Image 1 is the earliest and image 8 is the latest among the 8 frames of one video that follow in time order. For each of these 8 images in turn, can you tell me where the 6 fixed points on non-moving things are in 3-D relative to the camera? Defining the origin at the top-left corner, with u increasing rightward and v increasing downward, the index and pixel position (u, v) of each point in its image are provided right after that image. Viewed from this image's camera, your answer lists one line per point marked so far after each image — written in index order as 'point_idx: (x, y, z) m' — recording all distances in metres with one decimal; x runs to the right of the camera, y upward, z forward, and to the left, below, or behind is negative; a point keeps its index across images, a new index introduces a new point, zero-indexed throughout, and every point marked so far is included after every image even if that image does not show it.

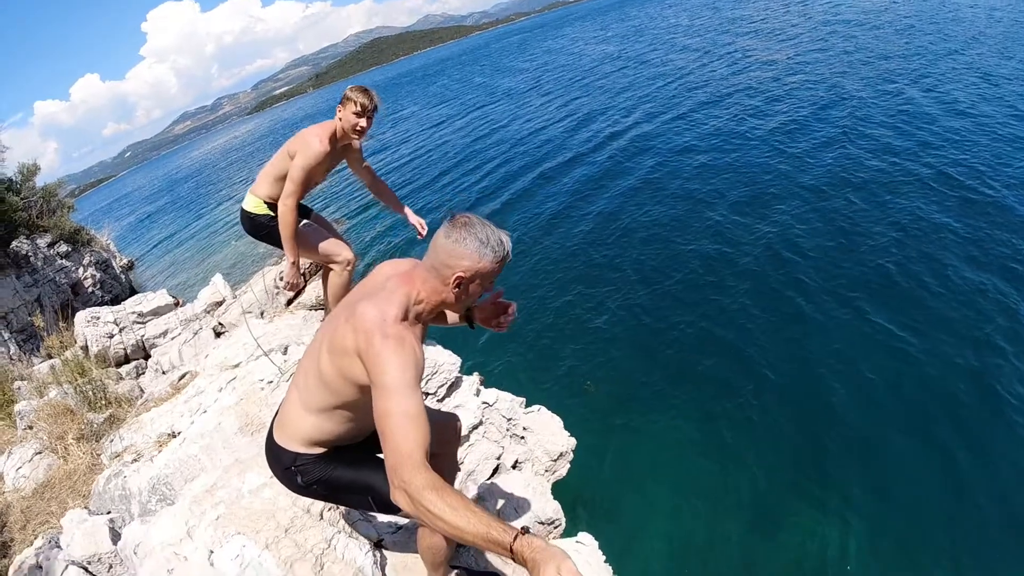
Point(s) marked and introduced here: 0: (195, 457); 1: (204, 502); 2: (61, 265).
0: (-2.1, -1.1, +5.8) m
1: (-1.8, -1.2, +4.9) m
2: (-10.3, +0.5, +19.7) m
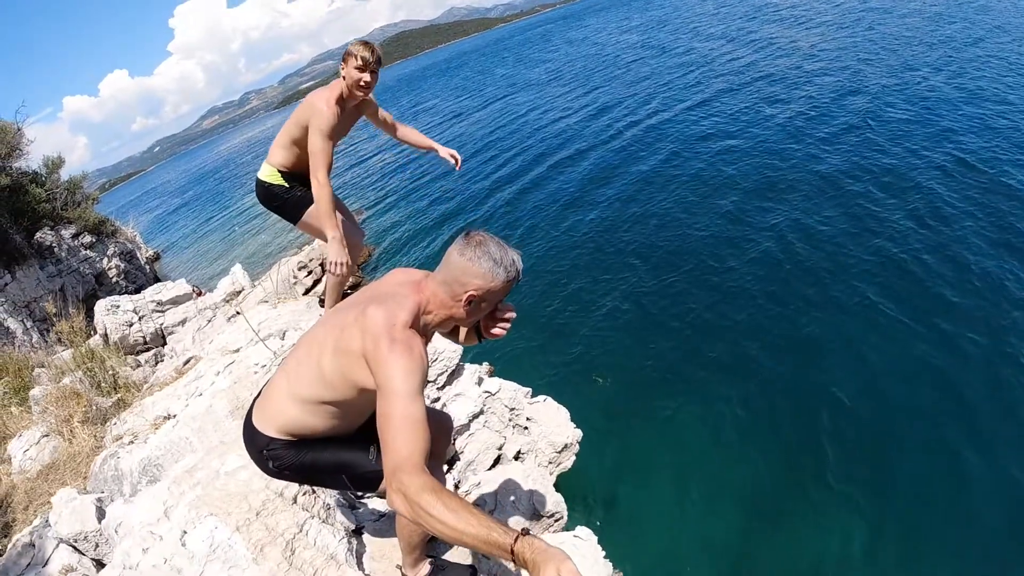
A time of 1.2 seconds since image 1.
0: (-2.2, -1.0, +5.8) m
1: (-1.9, -1.1, +4.9) m
2: (-9.9, +0.7, +20.0) m
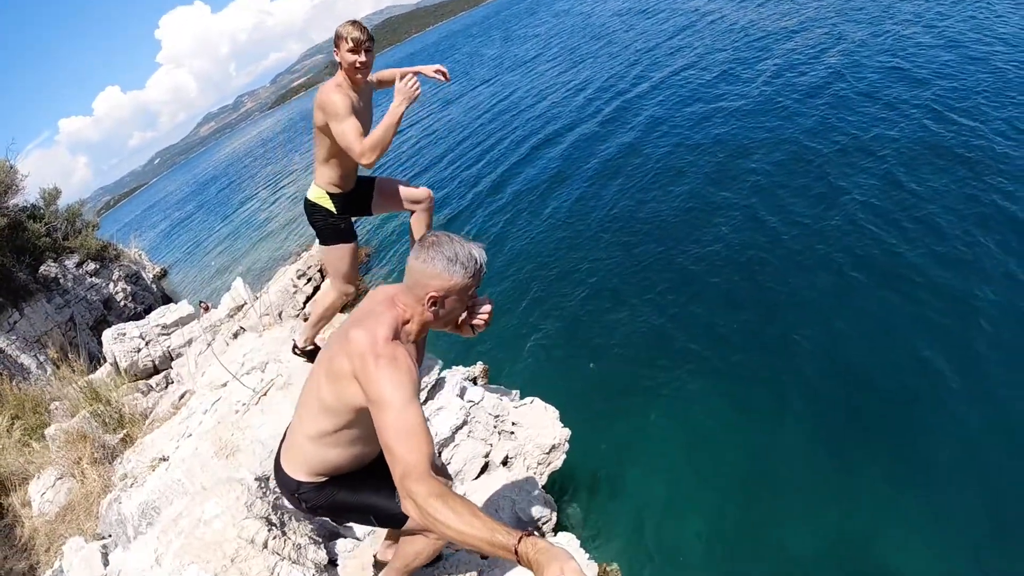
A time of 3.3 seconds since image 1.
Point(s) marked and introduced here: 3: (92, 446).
0: (-2.5, -1.4, +6.4) m
1: (-2.1, -1.5, +5.4) m
2: (-10.0, +0.1, +20.6) m
3: (-4.2, -1.6, +8.8) m
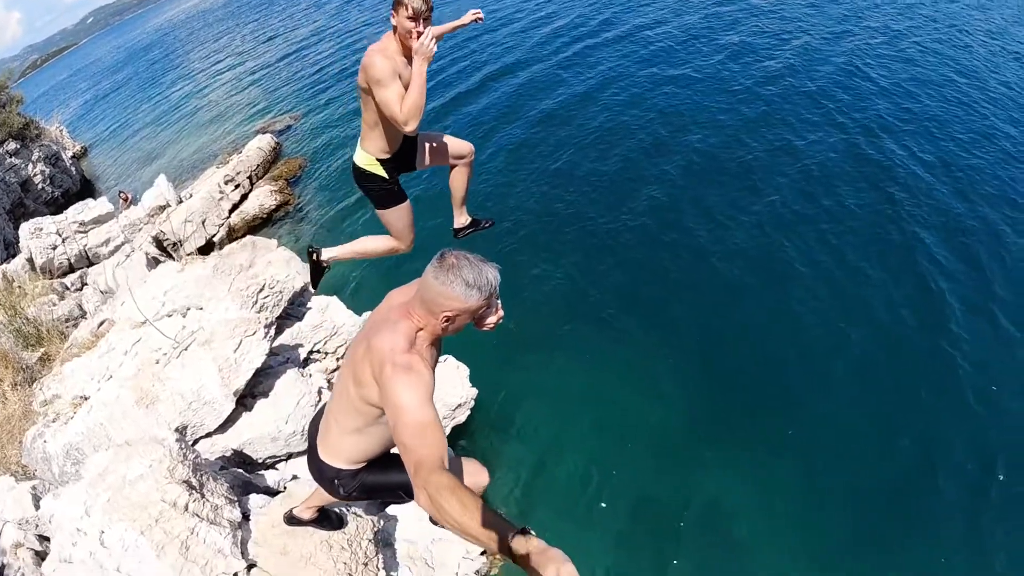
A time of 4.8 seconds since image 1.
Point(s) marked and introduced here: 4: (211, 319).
0: (-3.2, -1.1, +7.0) m
1: (-2.9, -1.4, +6.1) m
2: (-11.5, +2.9, +20.4) m
3: (-5.2, -0.8, +9.2) m
4: (-2.7, -0.3, +7.8) m
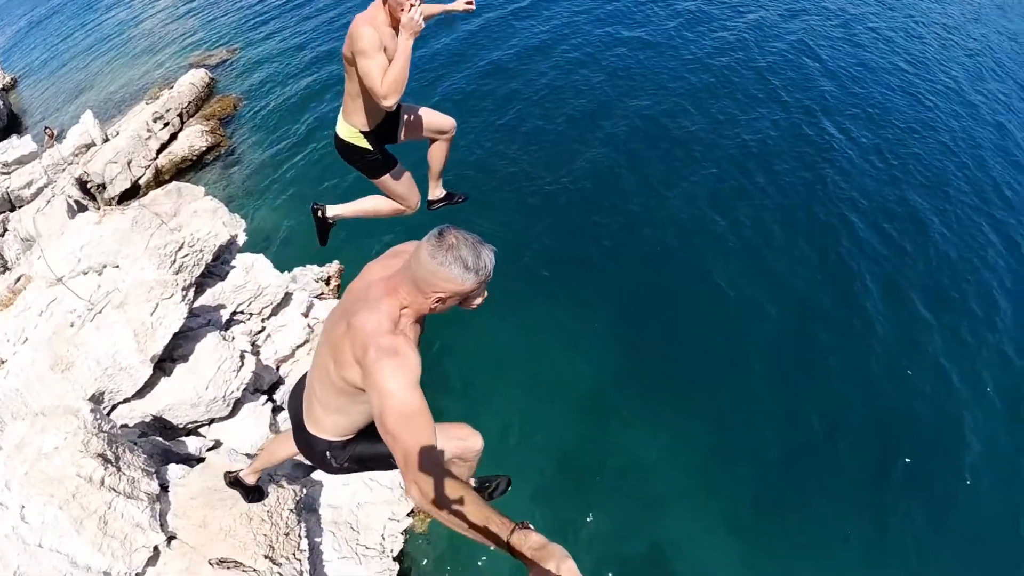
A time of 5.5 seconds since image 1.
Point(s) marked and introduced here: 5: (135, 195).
0: (-3.9, -0.9, +6.8) m
1: (-3.5, -1.2, +6.0) m
2: (-12.8, +4.3, +19.4) m
3: (-5.9, -0.4, +9.0) m
4: (-3.4, 0.0, +7.6) m
5: (-6.4, +1.6, +14.8) m
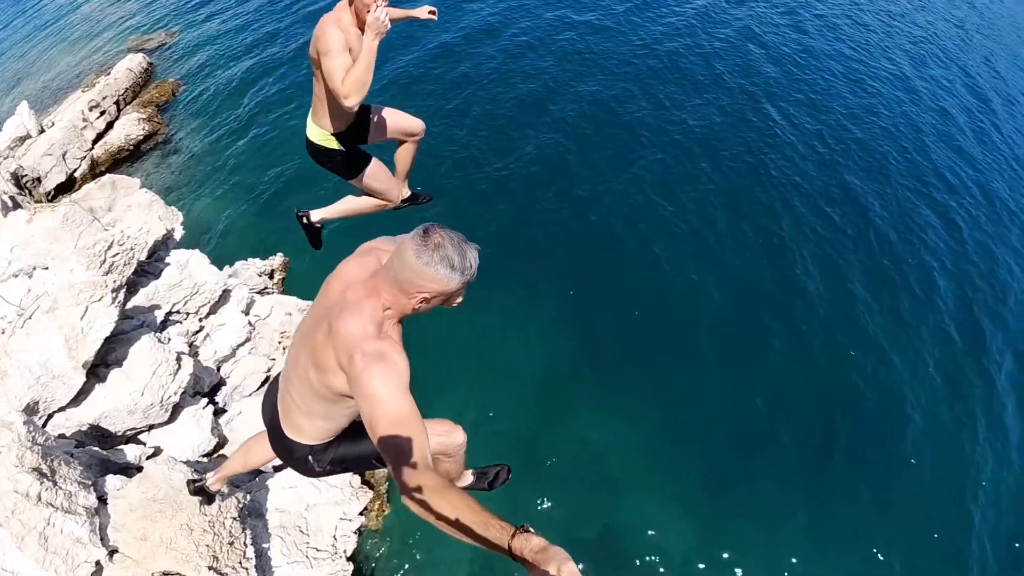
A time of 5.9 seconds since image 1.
0: (-4.2, -0.9, +6.5) m
1: (-3.8, -1.3, +5.7) m
2: (-13.9, +4.1, +18.5) m
3: (-6.4, -0.5, +8.5) m
4: (-3.8, 0.0, +7.3) m
5: (-7.3, +1.6, +14.3) m
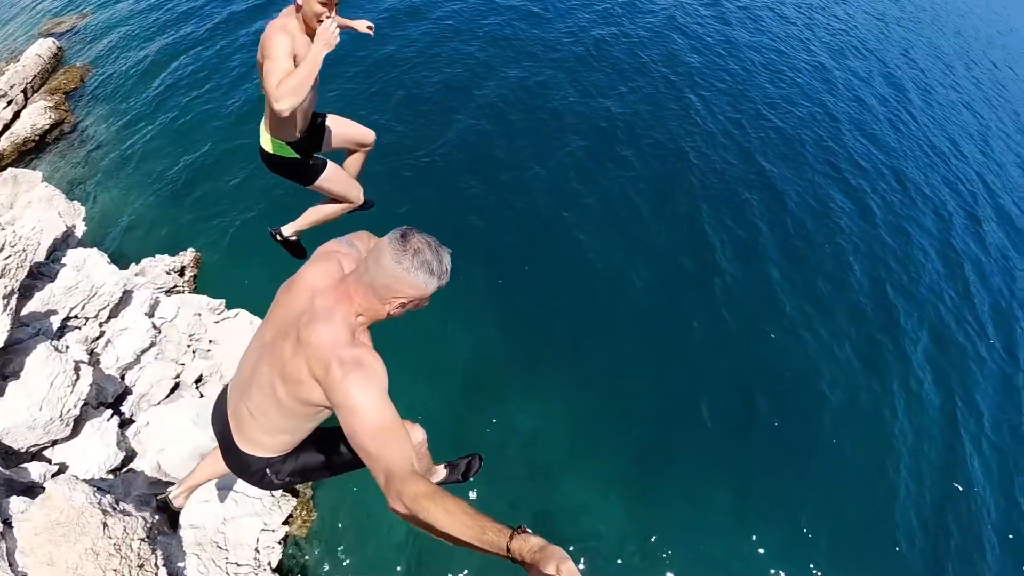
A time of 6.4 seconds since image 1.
0: (-4.7, -1.1, +5.9) m
1: (-4.2, -1.4, +5.1) m
2: (-15.4, +3.9, +17.1) m
3: (-7.1, -0.7, +7.8) m
4: (-4.4, -0.1, +6.7) m
5: (-8.4, +1.6, +13.4) m
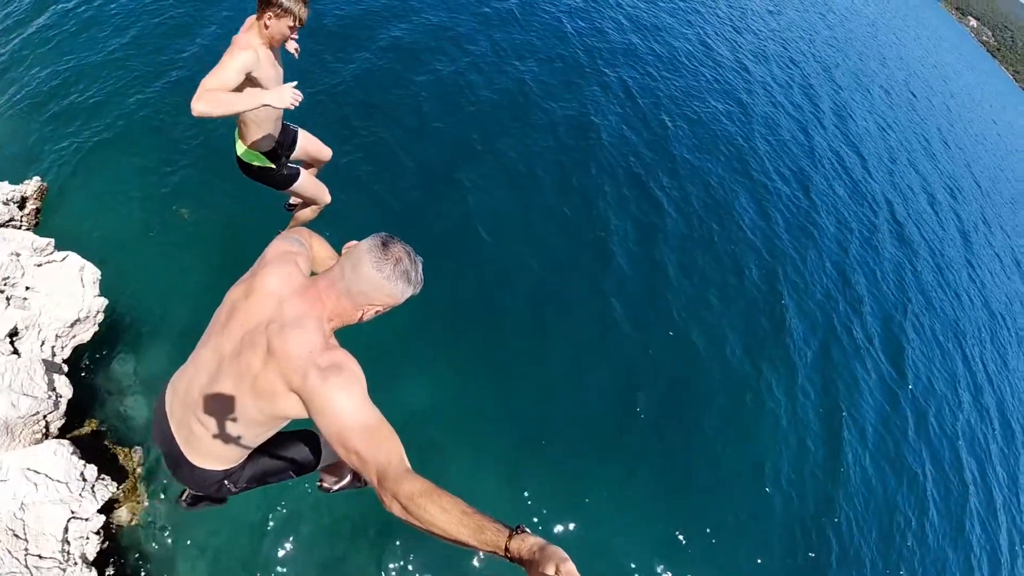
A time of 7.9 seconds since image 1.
0: (-5.5, -0.5, +4.7) m
1: (-4.9, -0.9, +4.0) m
2: (-16.5, +5.8, +14.9) m
3: (-7.9, +0.2, +6.3) m
4: (-5.1, +0.5, +5.4) m
5: (-9.4, +2.8, +11.8) m
